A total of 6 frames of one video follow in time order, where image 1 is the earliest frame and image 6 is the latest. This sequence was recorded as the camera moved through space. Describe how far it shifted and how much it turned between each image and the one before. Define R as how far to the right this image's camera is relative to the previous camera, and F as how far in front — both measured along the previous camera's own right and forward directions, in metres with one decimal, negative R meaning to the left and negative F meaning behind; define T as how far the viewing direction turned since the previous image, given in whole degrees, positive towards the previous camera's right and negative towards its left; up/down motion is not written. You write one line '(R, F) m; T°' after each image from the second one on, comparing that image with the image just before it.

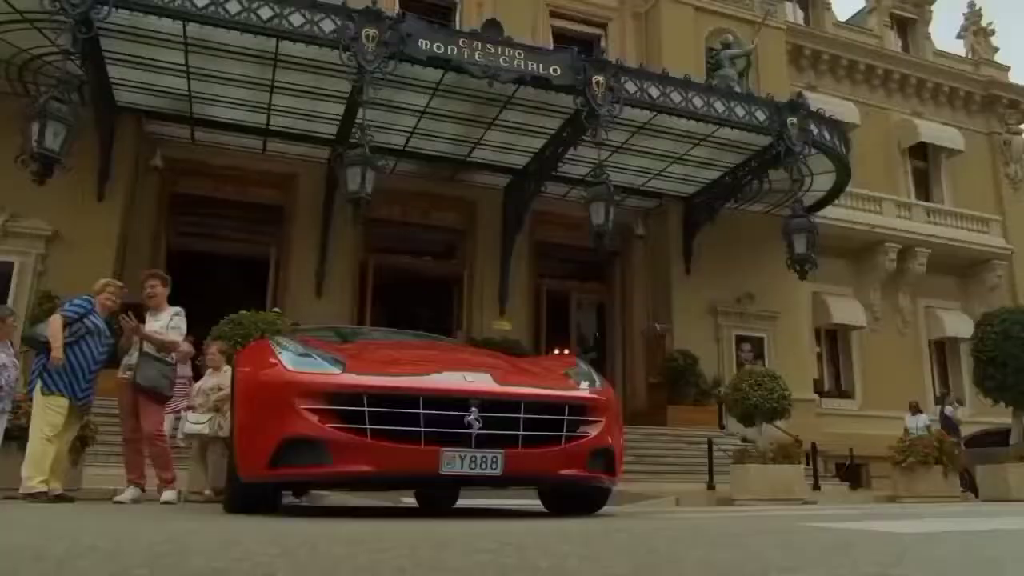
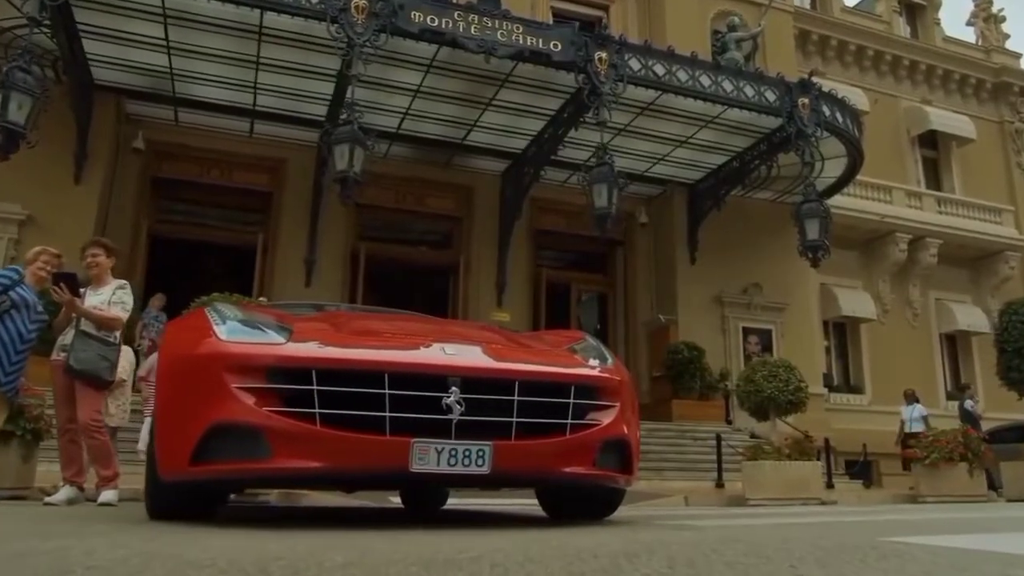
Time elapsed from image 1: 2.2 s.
(0.0, +0.6) m; 0°
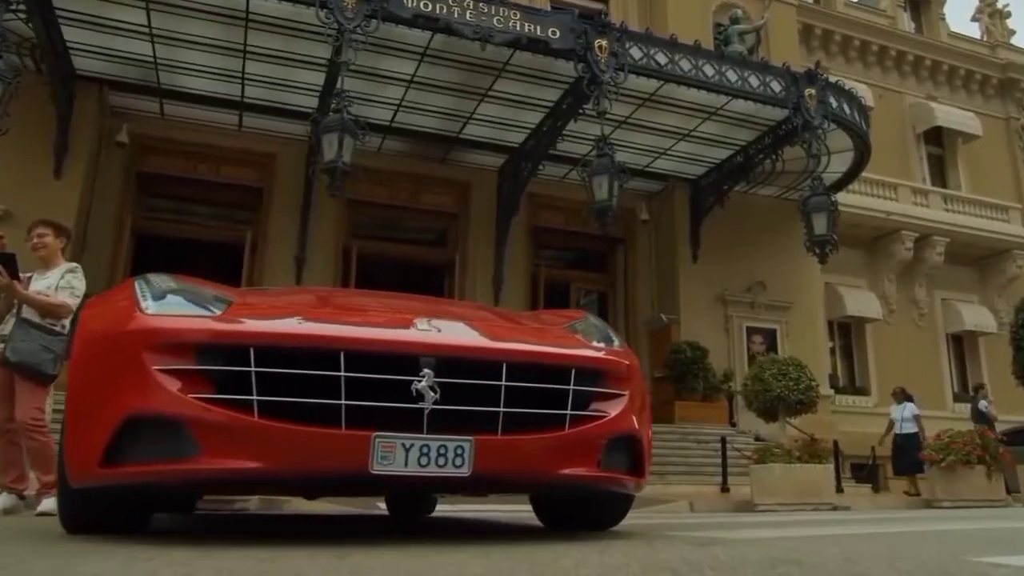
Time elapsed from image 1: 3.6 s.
(0.0, +0.4) m; 0°
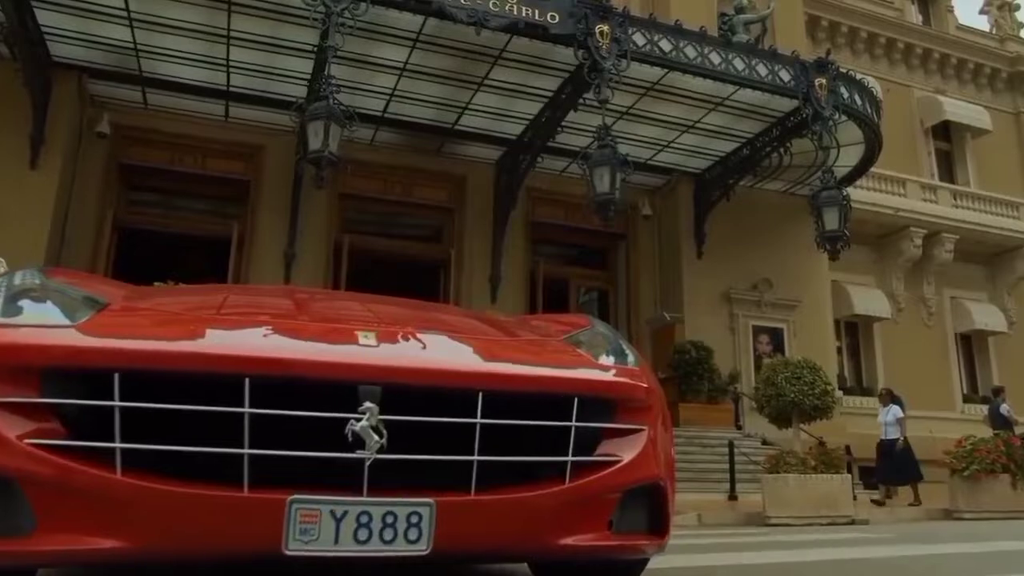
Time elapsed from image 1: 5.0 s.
(0.0, +0.5) m; 0°
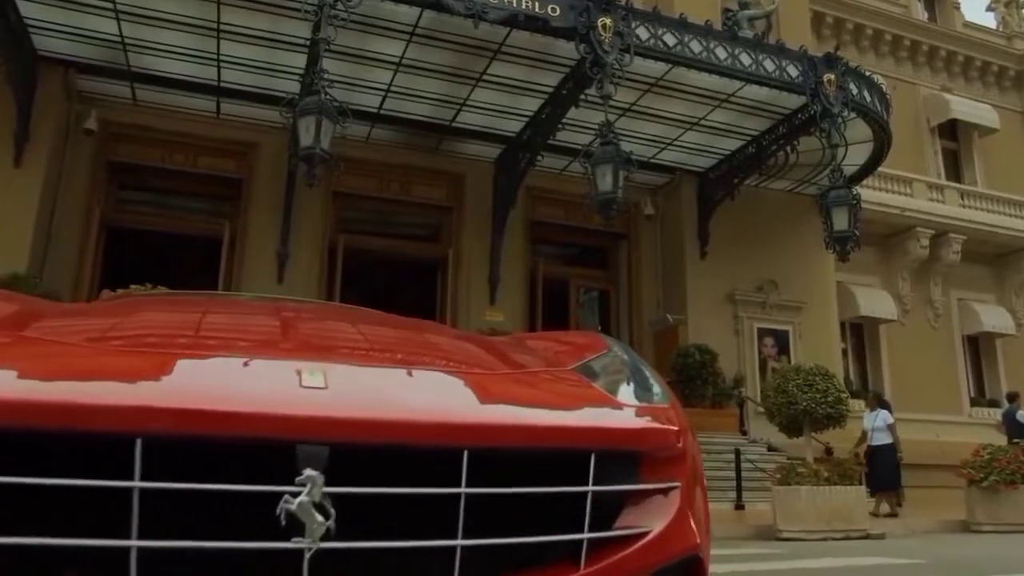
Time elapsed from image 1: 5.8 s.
(0.0, +0.3) m; 0°
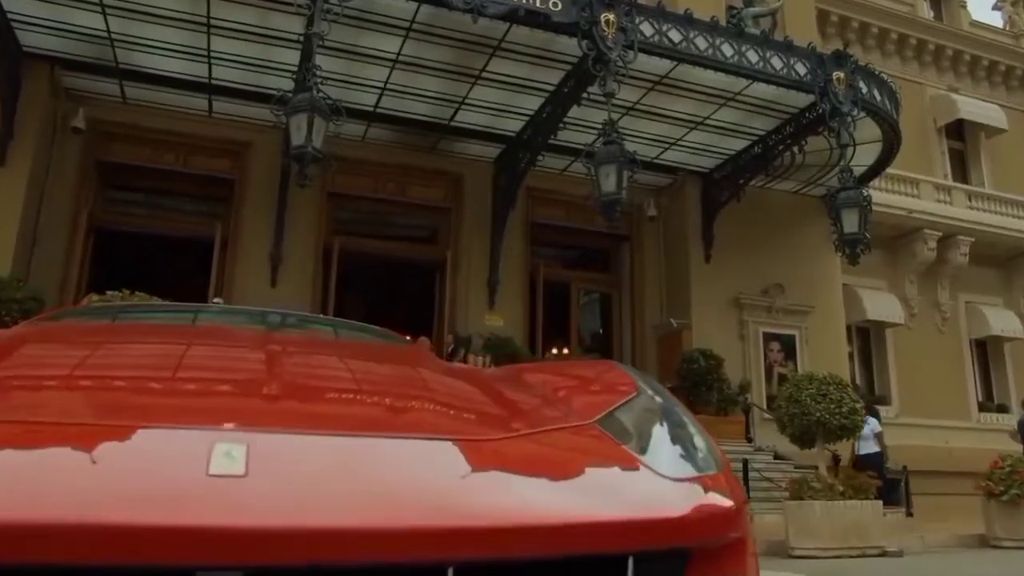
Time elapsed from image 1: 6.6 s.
(0.0, +0.3) m; 0°
